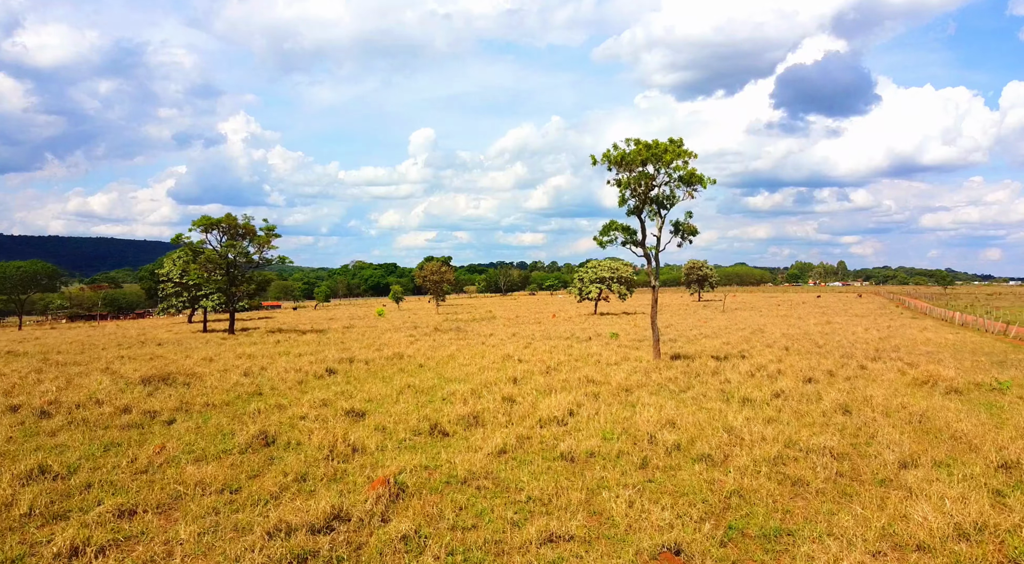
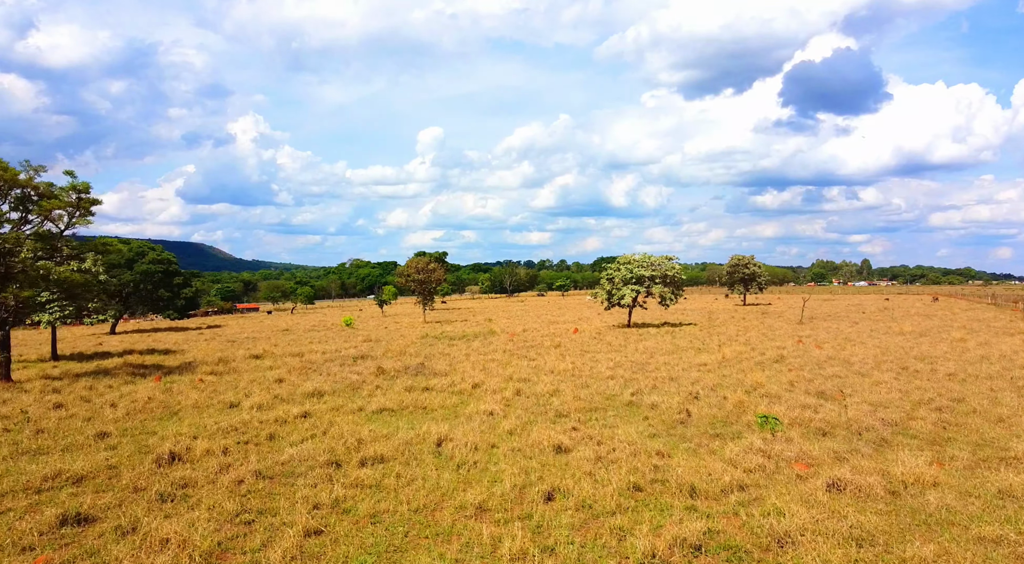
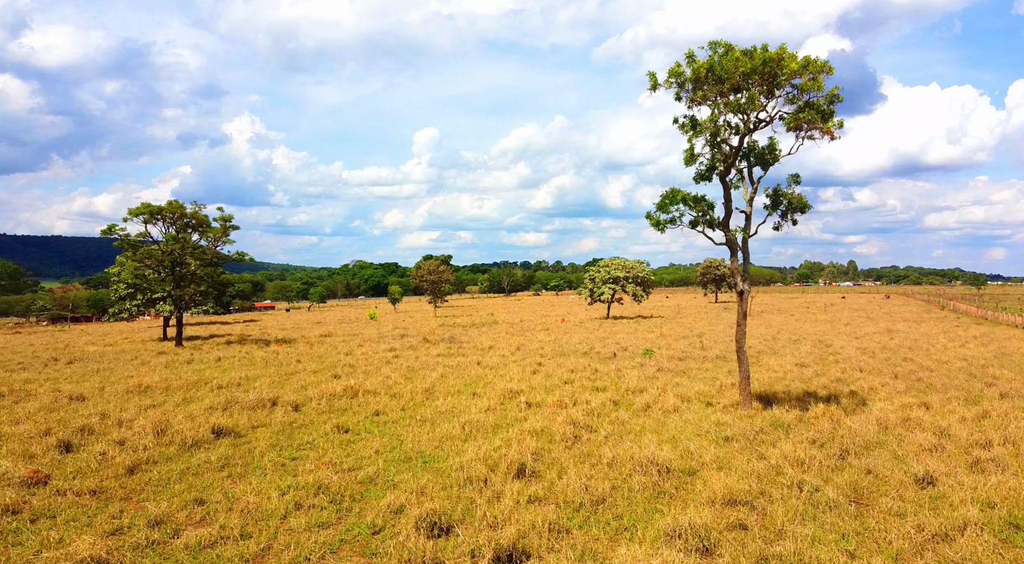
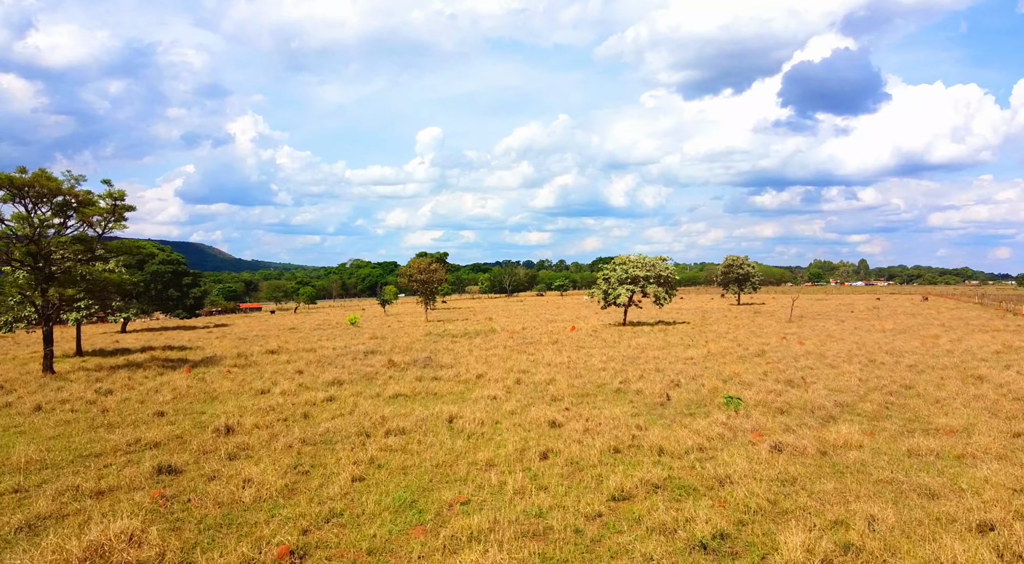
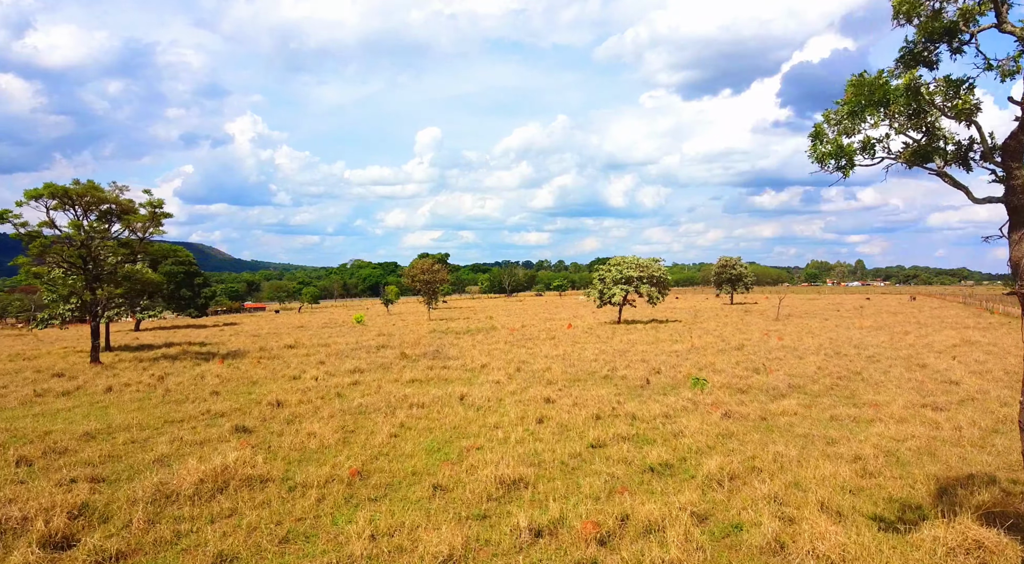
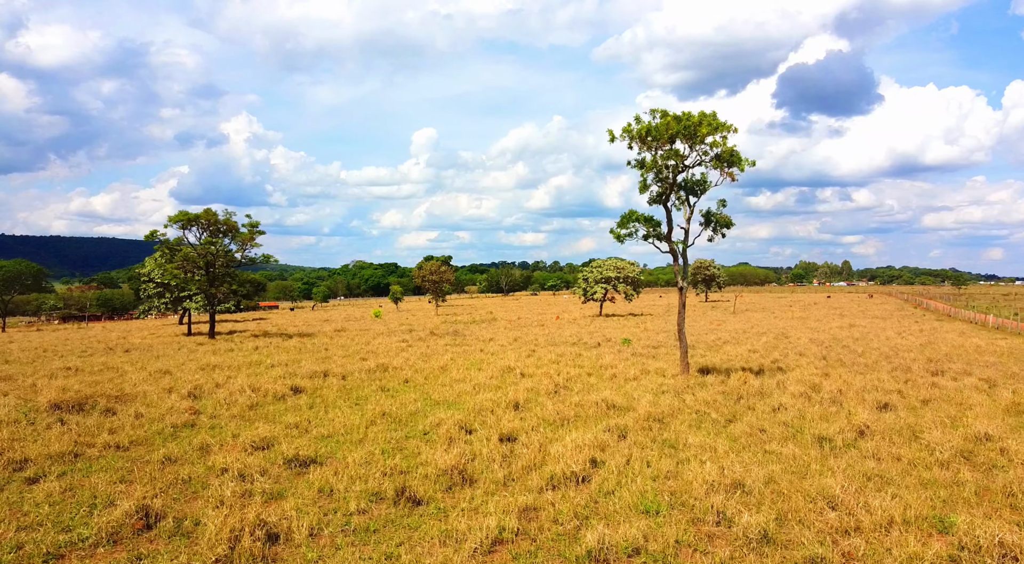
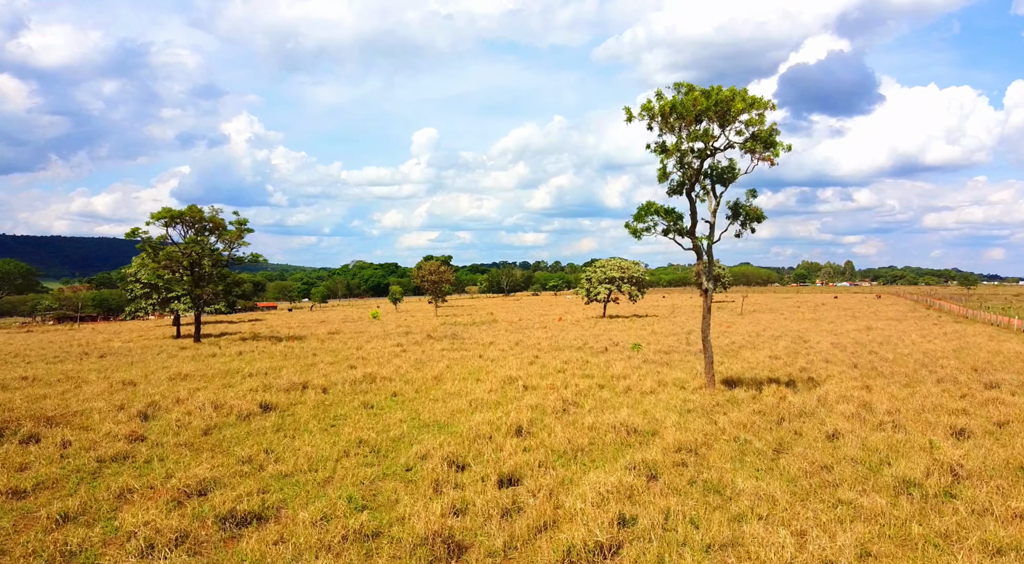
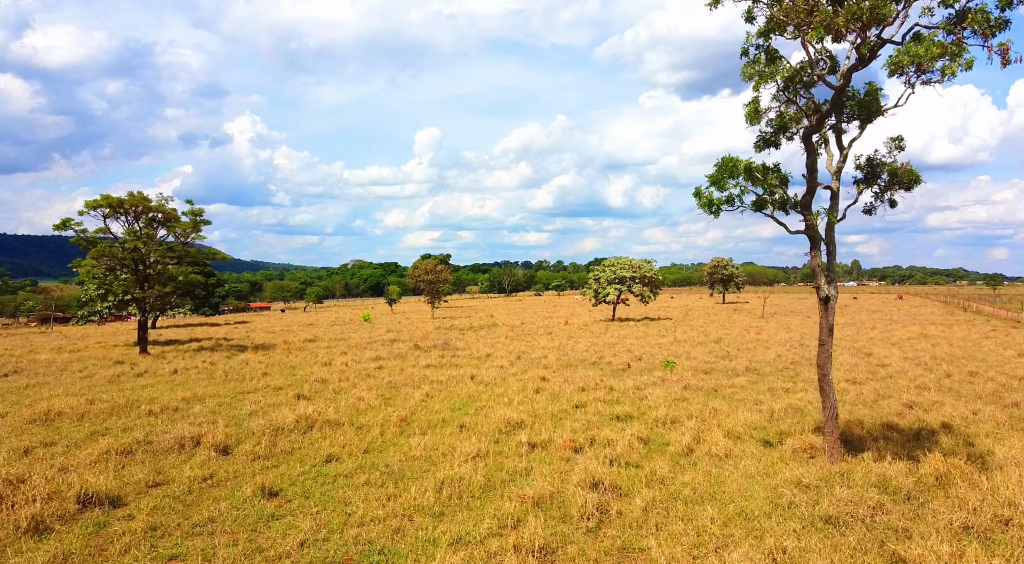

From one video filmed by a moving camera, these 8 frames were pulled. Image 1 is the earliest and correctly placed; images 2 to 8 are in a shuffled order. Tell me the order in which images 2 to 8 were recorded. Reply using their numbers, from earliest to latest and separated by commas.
6, 7, 3, 8, 5, 4, 2
